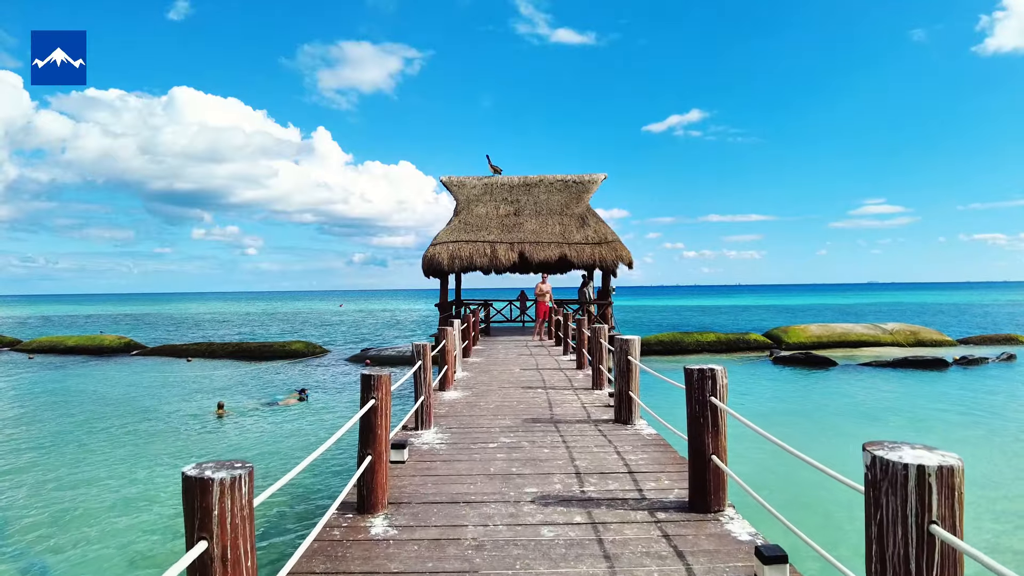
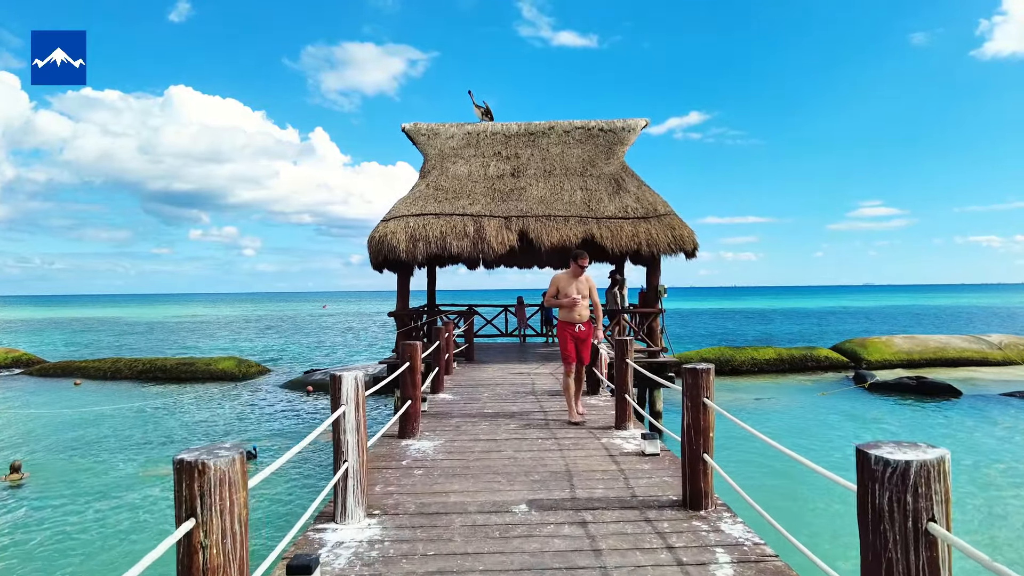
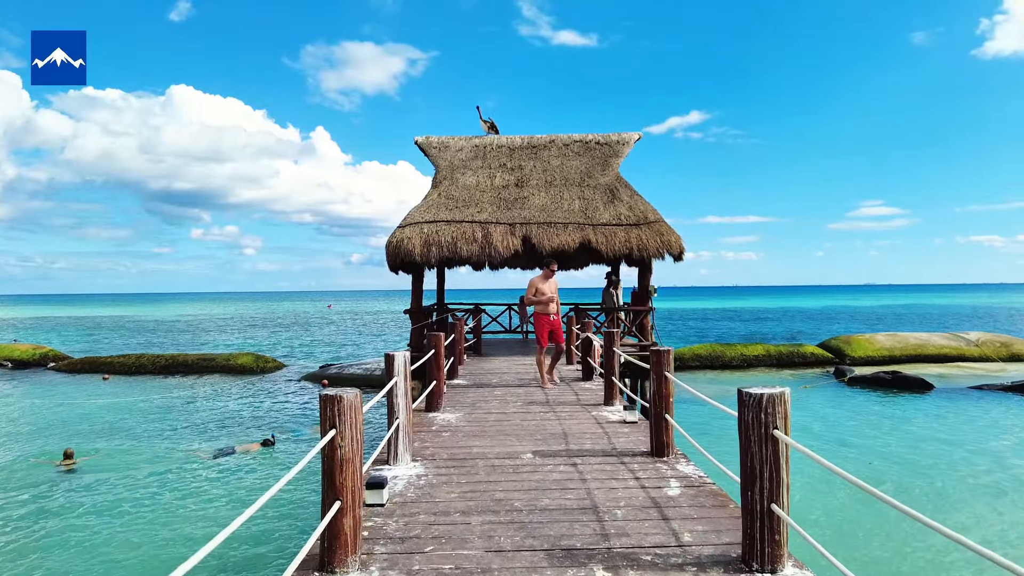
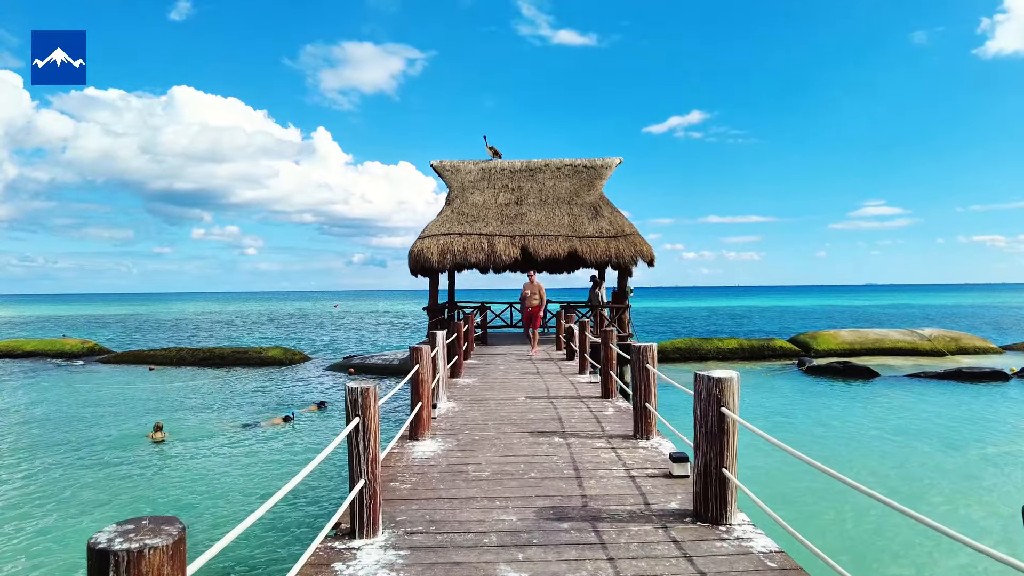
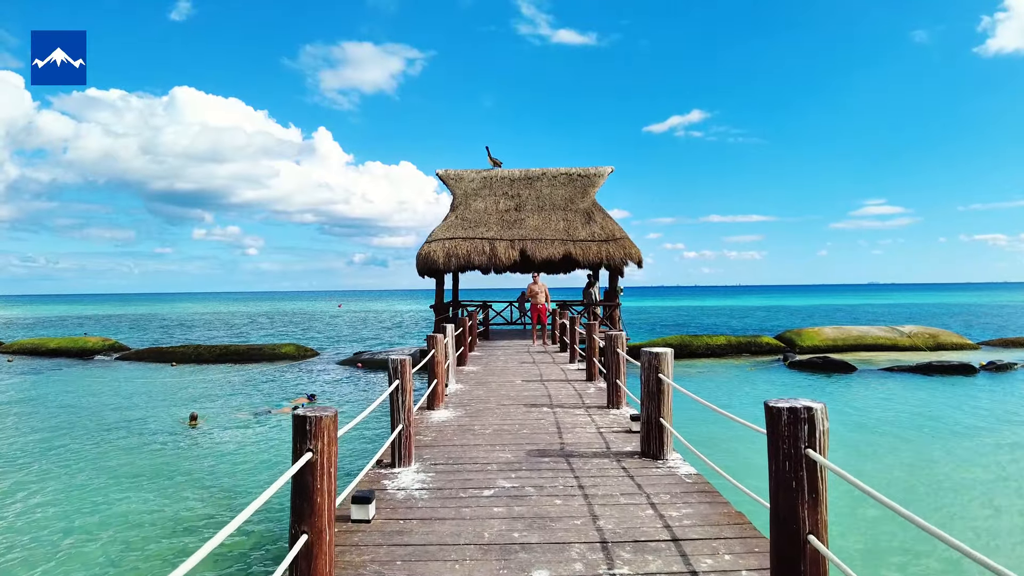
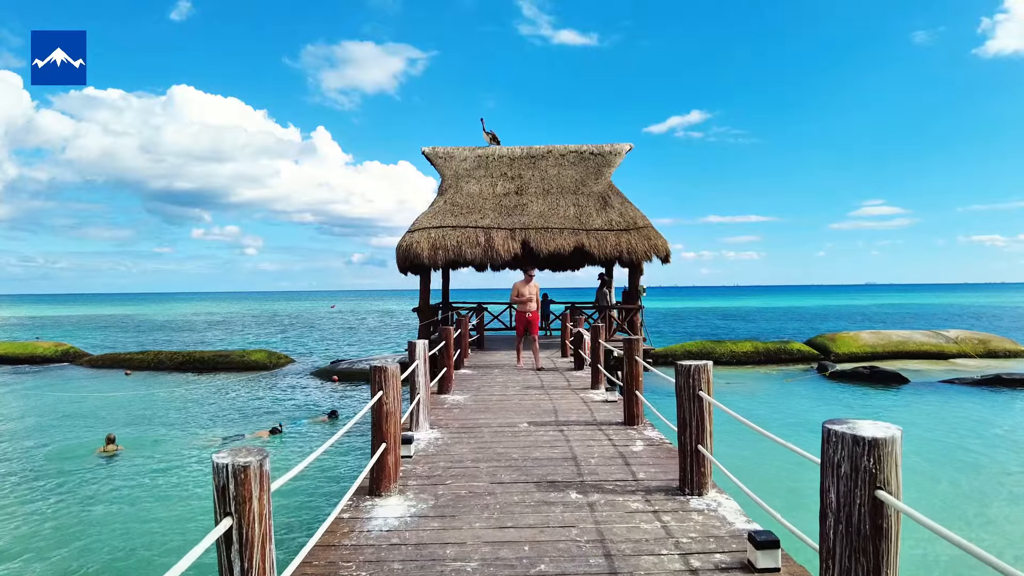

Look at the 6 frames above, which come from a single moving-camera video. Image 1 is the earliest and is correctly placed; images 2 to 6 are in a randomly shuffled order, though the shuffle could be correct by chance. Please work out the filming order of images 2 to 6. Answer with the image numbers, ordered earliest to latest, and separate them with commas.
5, 4, 6, 3, 2
